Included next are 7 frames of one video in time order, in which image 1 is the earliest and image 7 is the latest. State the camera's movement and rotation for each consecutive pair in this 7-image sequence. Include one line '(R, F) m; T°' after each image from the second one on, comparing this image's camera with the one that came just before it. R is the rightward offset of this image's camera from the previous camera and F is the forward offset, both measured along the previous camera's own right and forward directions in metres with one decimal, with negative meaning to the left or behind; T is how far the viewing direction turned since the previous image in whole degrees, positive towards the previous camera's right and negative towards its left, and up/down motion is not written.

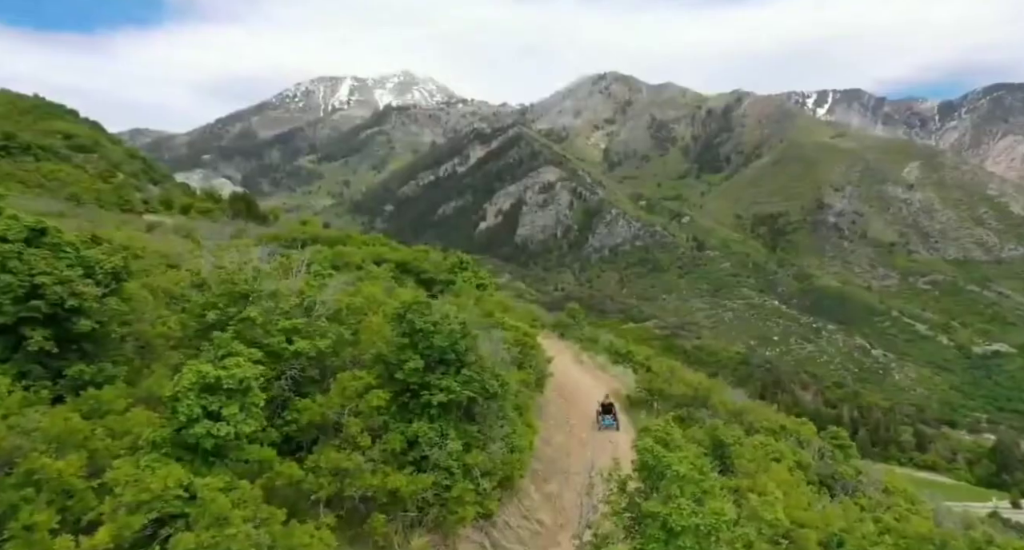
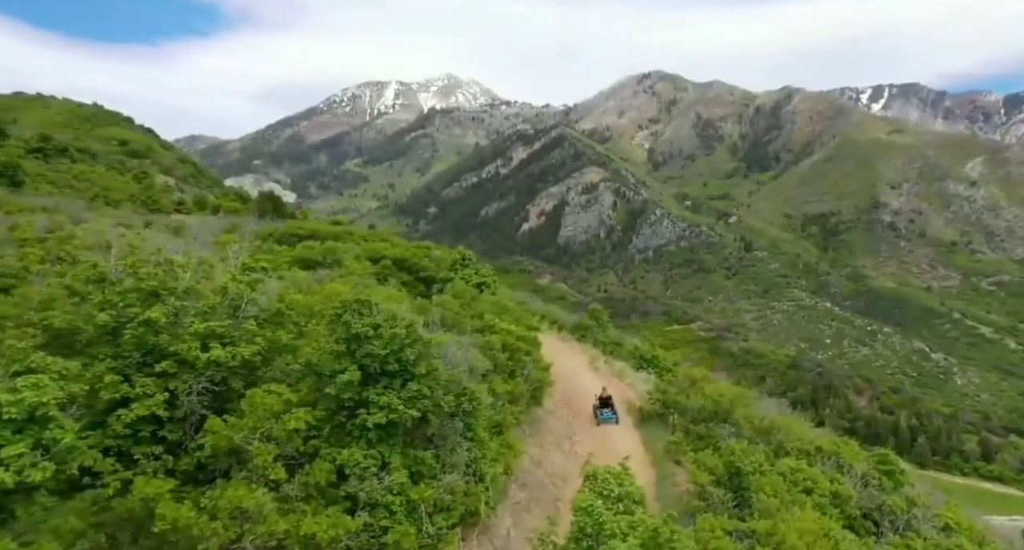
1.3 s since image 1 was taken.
(+1.6, +2.7) m; -4°
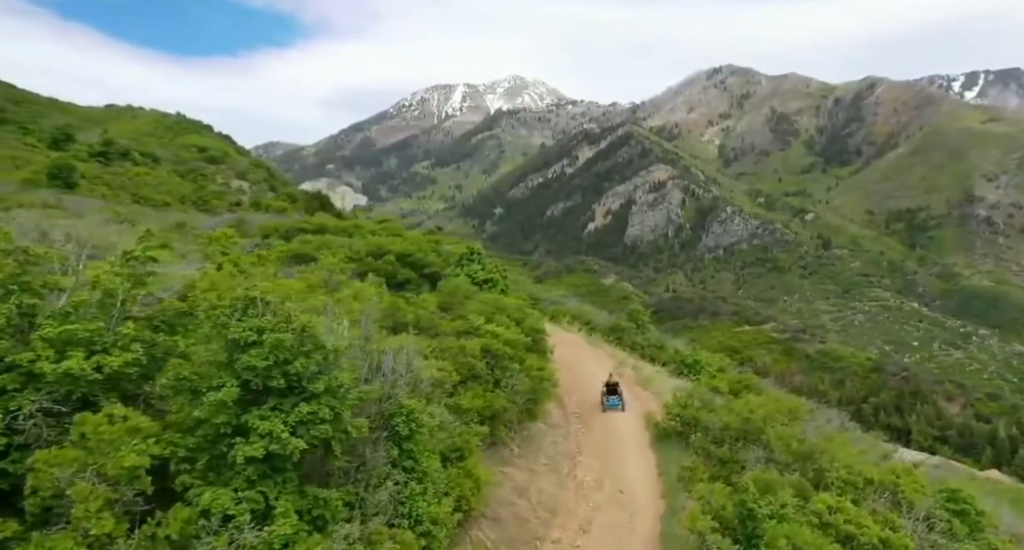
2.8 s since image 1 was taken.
(+2.1, +2.8) m; -6°
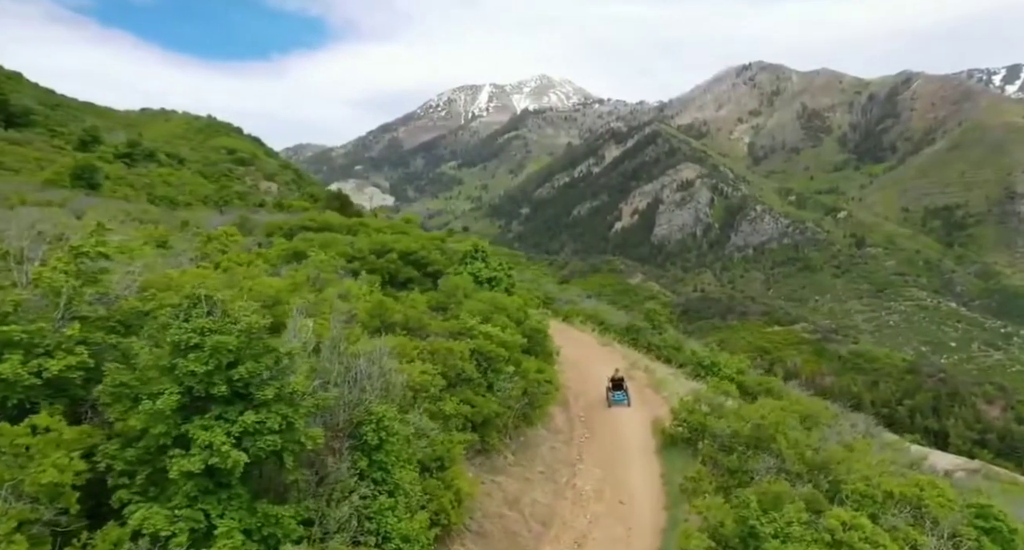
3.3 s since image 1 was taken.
(+0.8, +0.9) m; -2°
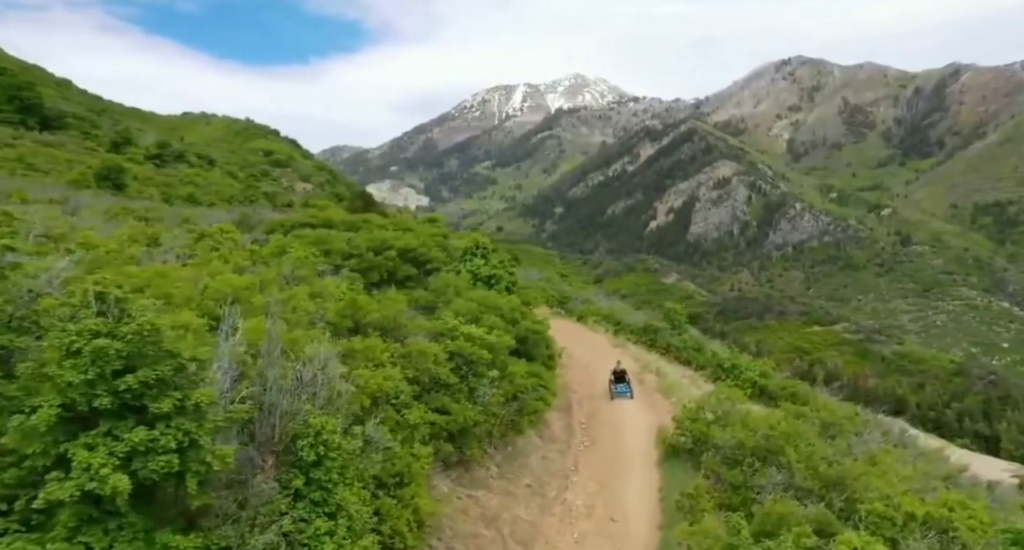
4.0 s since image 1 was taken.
(+1.2, +1.2) m; -3°
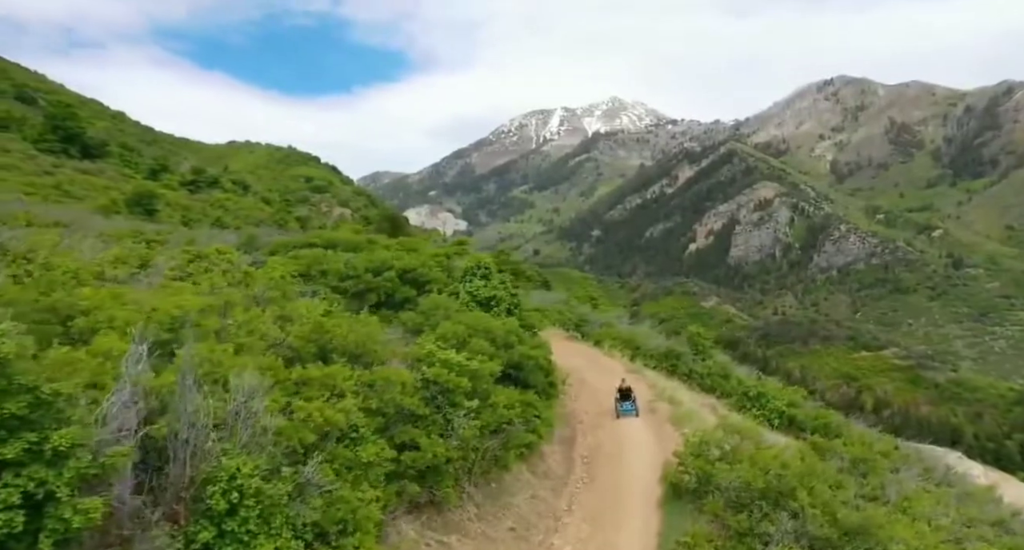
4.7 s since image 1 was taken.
(+1.2, +1.2) m; -3°
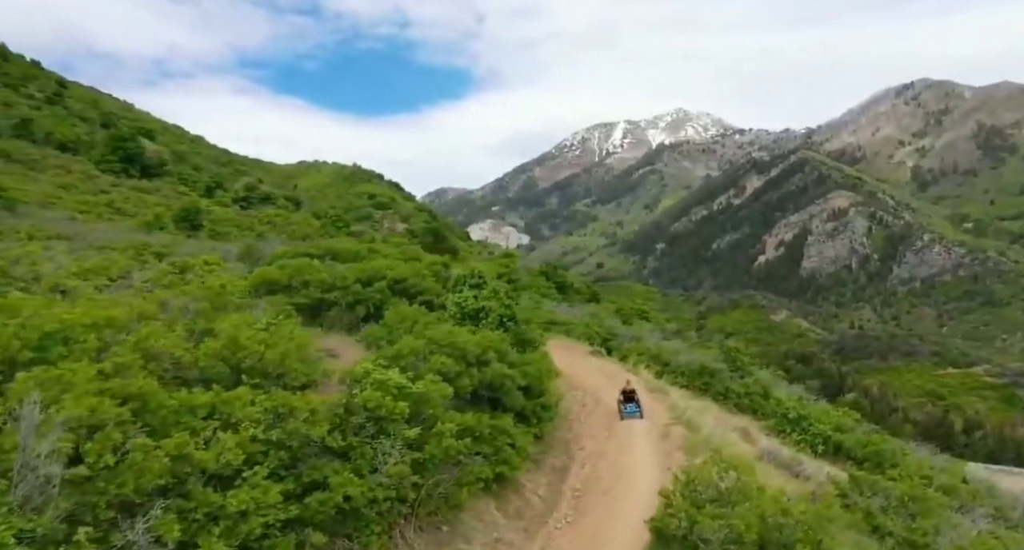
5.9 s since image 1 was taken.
(+2.2, +2.1) m; -6°
